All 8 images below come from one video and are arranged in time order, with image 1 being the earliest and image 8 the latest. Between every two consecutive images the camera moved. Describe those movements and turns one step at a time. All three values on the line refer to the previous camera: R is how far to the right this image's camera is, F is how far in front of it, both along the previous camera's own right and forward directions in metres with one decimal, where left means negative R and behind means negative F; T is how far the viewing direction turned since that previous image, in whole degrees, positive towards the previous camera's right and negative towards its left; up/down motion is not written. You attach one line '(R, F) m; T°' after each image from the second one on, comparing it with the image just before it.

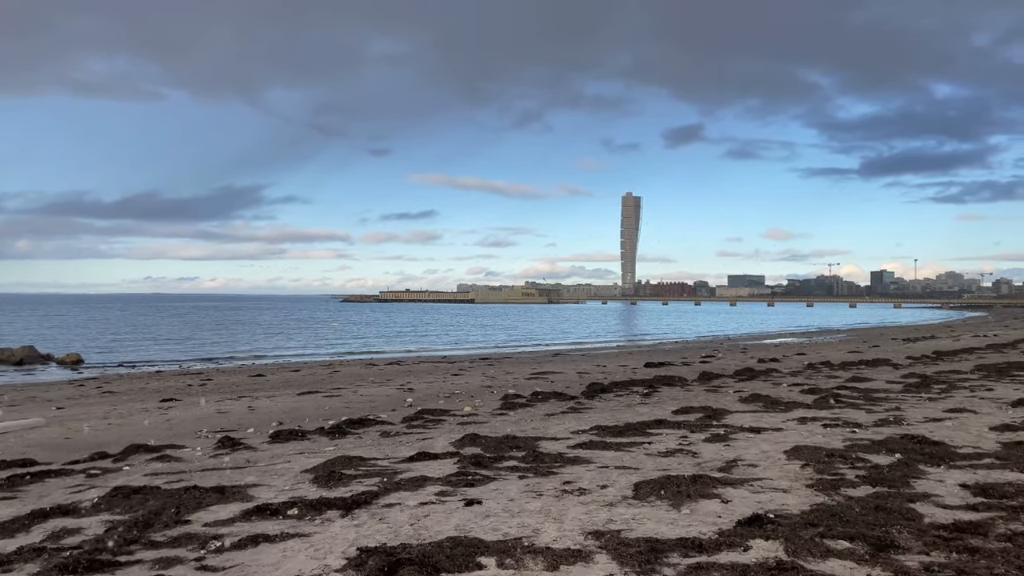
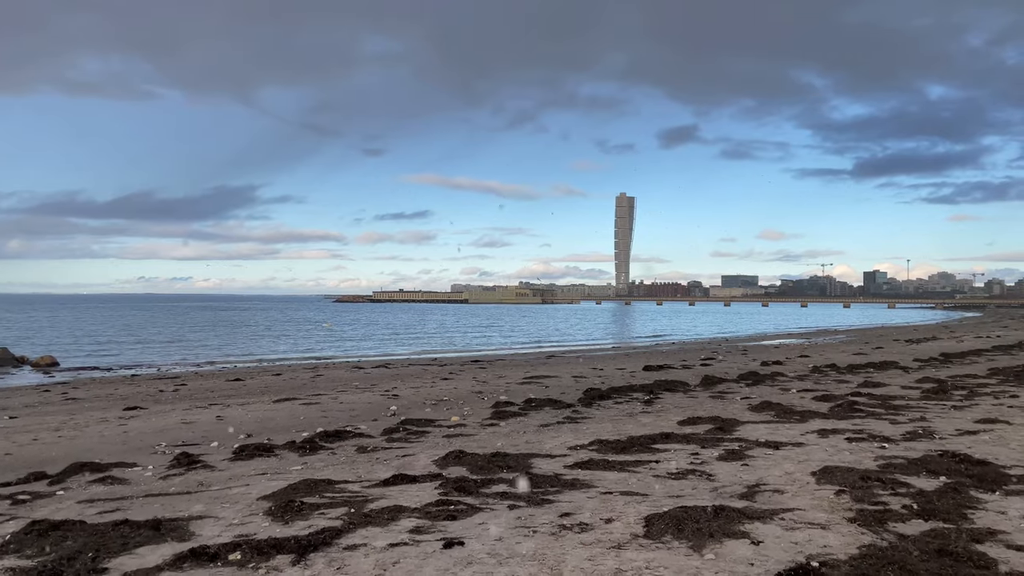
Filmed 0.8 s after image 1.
(0.0, +1.2) m; 0°
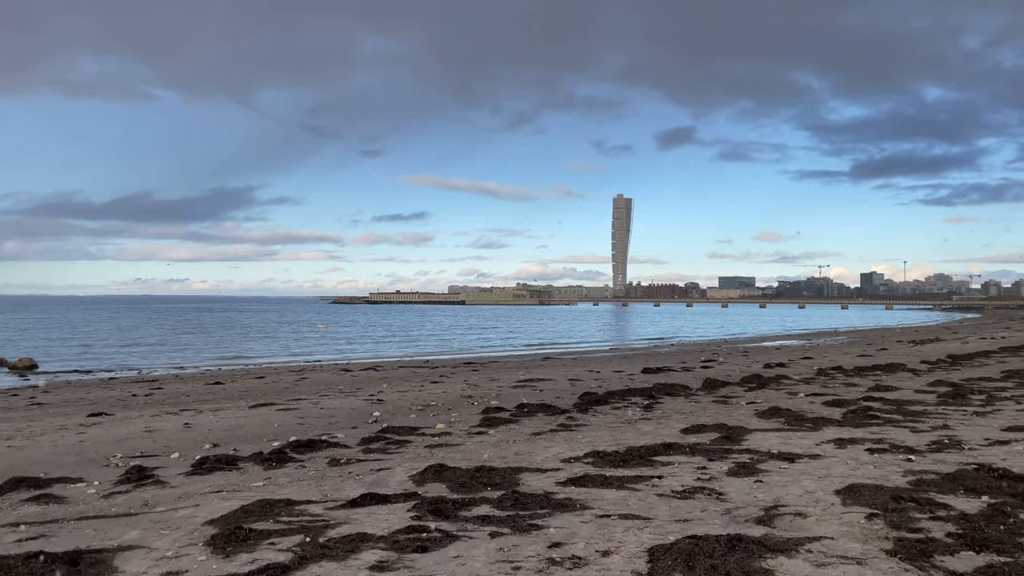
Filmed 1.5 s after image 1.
(+0.1, +1.0) m; 0°
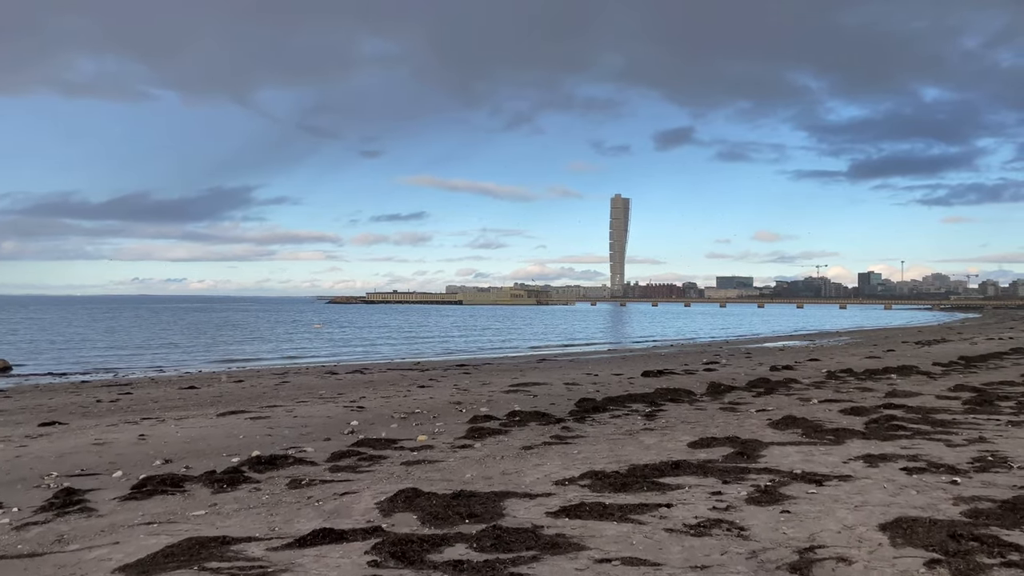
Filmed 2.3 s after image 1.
(+0.1, +1.2) m; 0°
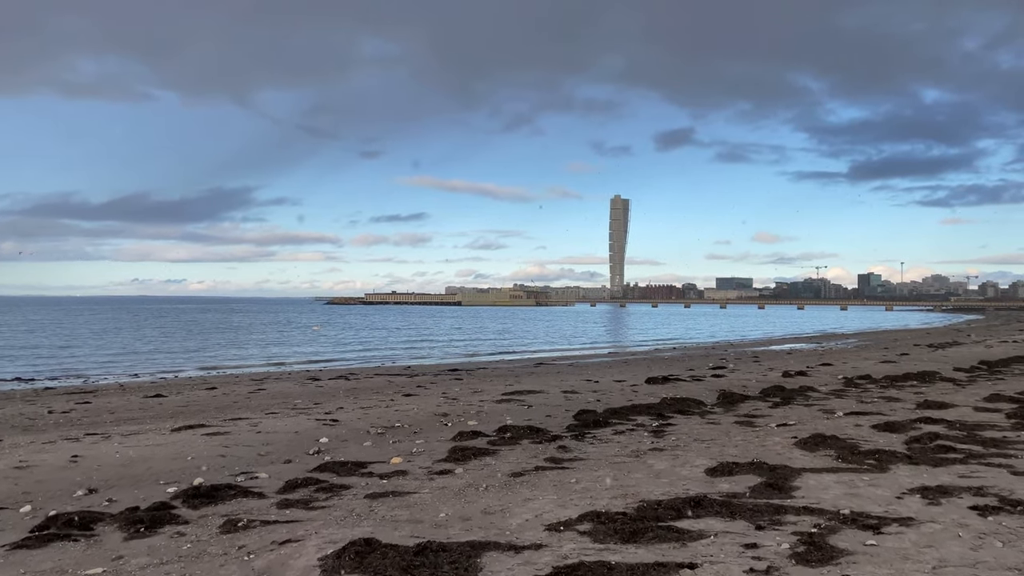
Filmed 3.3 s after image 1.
(+0.1, +1.5) m; 0°
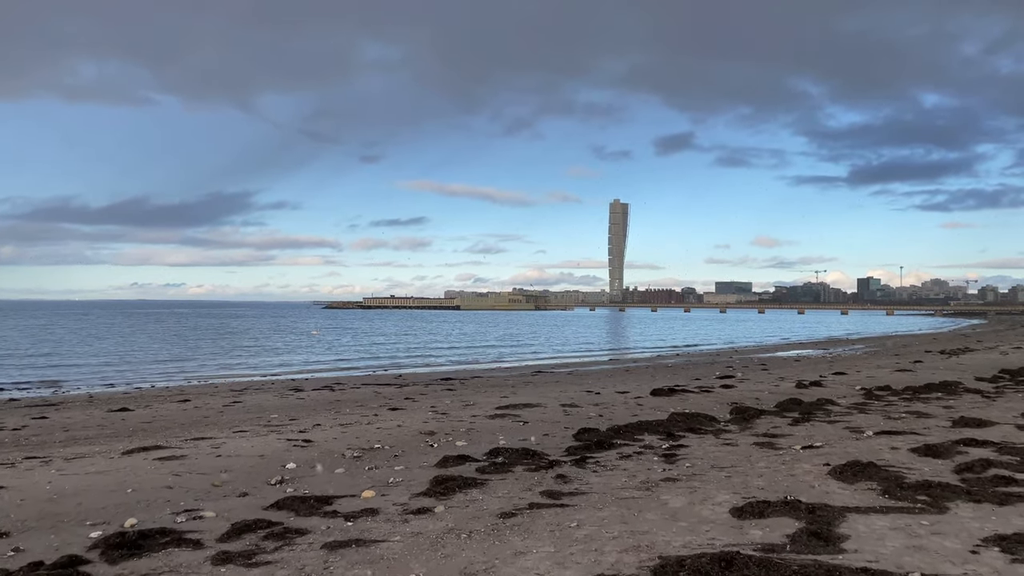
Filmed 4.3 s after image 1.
(+0.1, +1.4) m; 0°
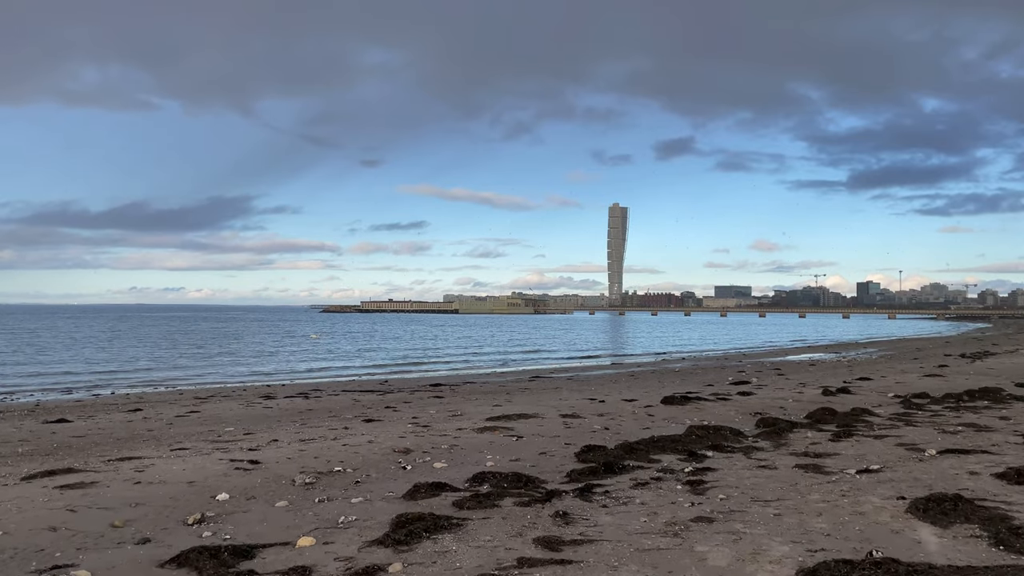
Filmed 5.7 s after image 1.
(+0.1, +2.1) m; 0°
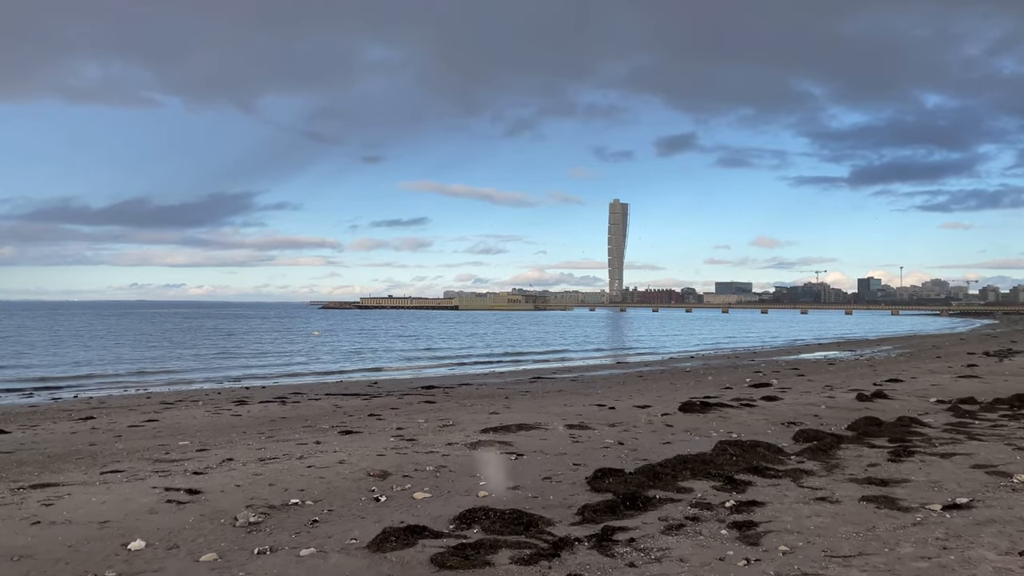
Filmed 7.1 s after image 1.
(0.0, +1.9) m; 0°
